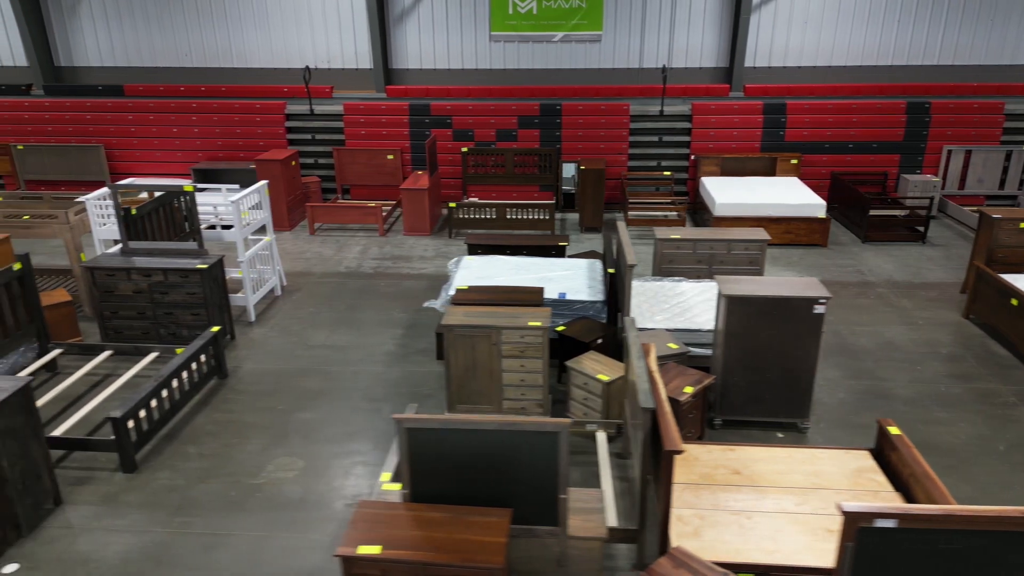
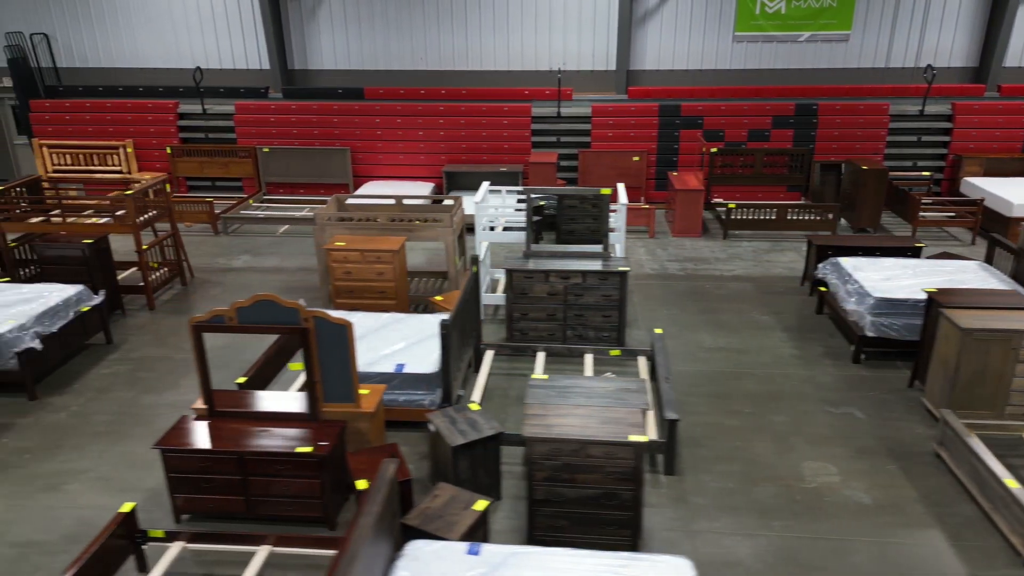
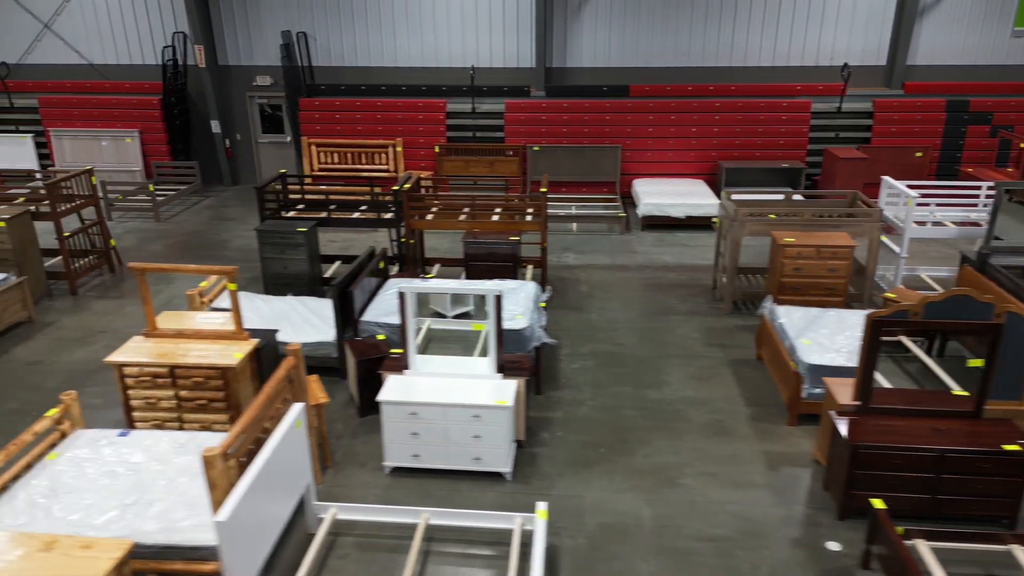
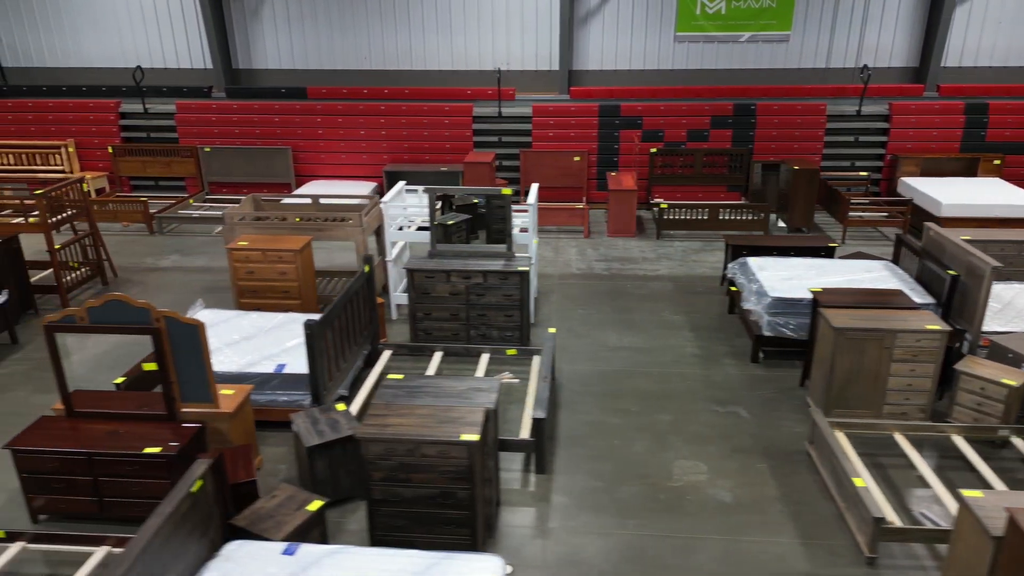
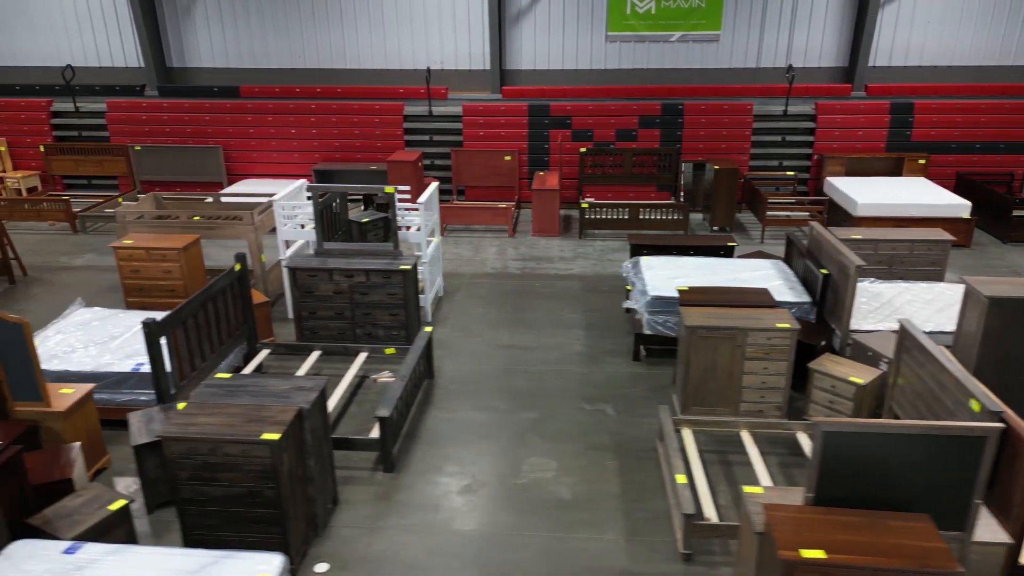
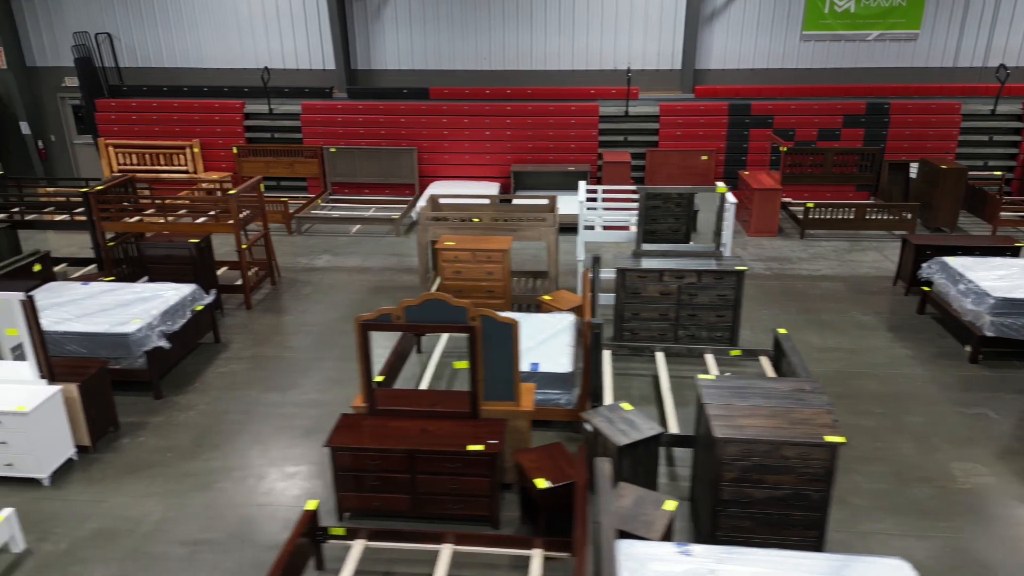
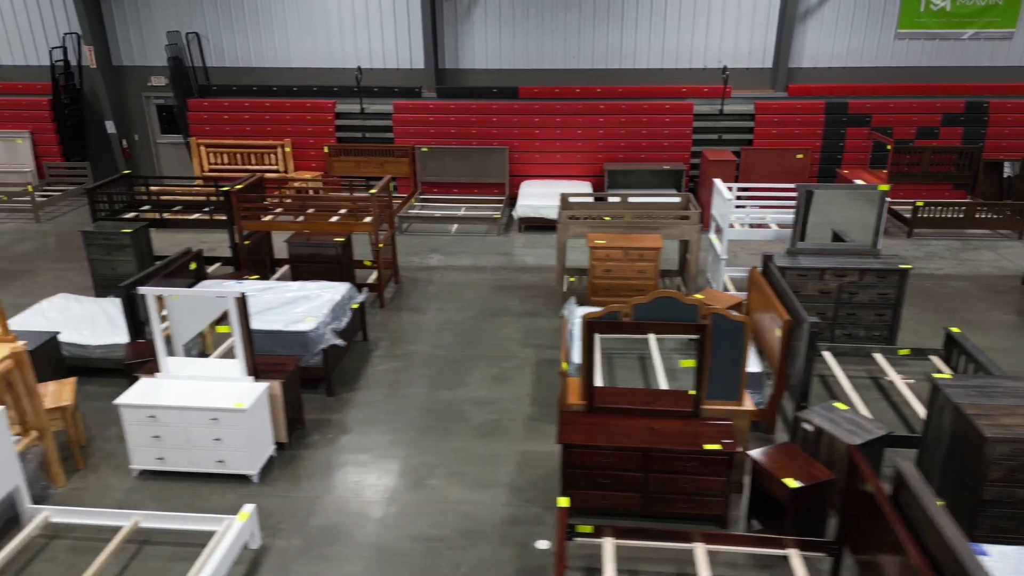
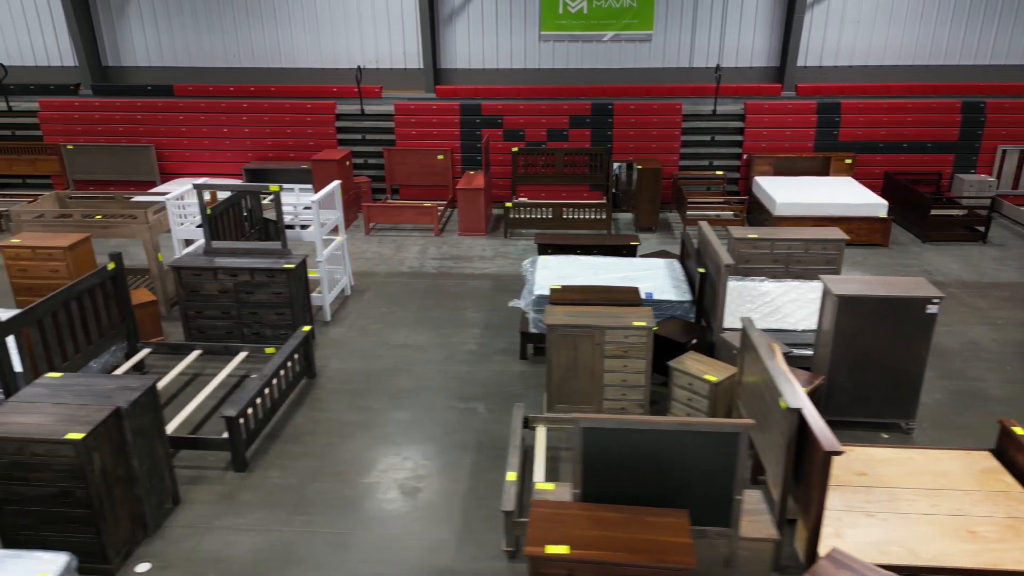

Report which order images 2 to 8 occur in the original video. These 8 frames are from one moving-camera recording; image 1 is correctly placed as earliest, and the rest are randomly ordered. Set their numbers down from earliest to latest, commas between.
8, 5, 4, 2, 6, 7, 3
